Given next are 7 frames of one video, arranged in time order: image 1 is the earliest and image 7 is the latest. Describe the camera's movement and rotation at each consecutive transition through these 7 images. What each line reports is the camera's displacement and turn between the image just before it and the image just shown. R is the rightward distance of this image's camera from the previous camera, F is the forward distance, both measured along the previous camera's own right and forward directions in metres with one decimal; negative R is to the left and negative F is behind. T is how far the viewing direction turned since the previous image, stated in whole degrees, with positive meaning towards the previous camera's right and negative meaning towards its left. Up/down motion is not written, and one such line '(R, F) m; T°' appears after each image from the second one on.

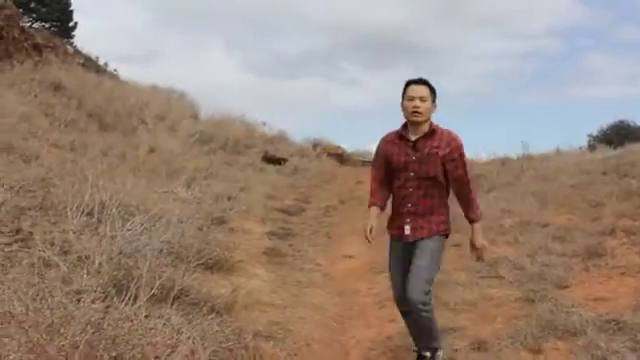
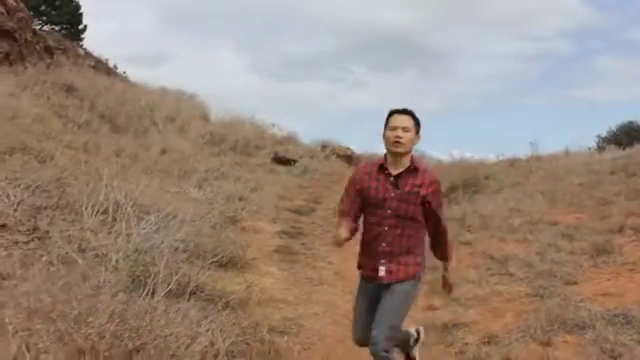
(0.0, -0.1) m; -1°
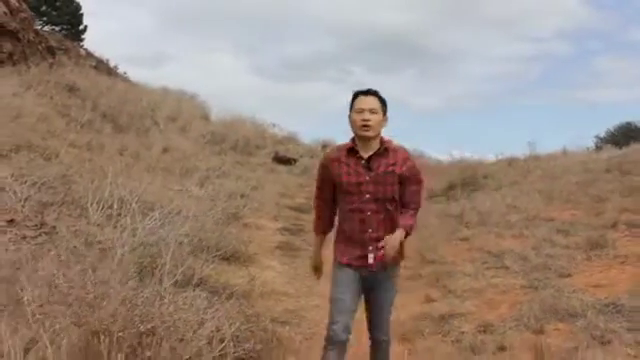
(0.0, -0.2) m; 0°
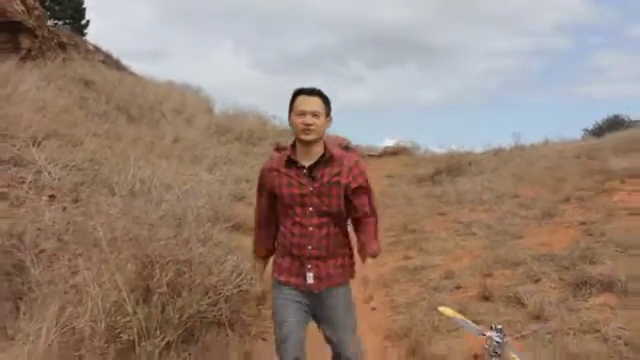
(0.0, -1.6) m; 0°
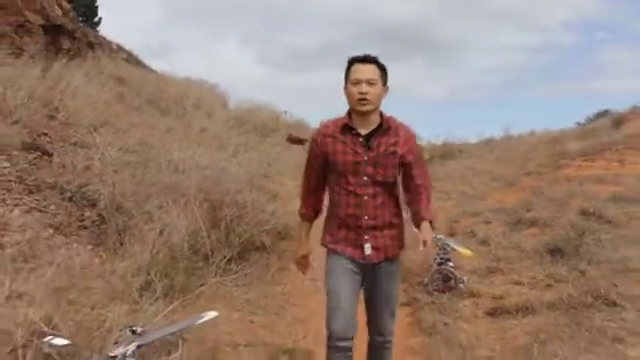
(-0.1, -2.7) m; 0°
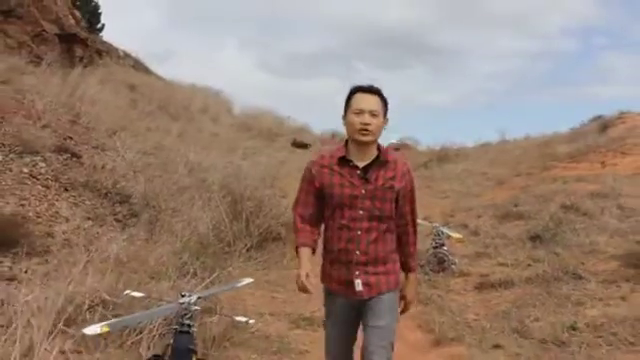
(-0.1, -1.1) m; 0°
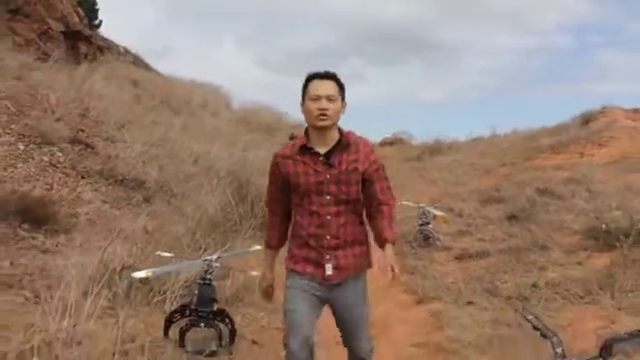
(0.0, -1.0) m; 0°
